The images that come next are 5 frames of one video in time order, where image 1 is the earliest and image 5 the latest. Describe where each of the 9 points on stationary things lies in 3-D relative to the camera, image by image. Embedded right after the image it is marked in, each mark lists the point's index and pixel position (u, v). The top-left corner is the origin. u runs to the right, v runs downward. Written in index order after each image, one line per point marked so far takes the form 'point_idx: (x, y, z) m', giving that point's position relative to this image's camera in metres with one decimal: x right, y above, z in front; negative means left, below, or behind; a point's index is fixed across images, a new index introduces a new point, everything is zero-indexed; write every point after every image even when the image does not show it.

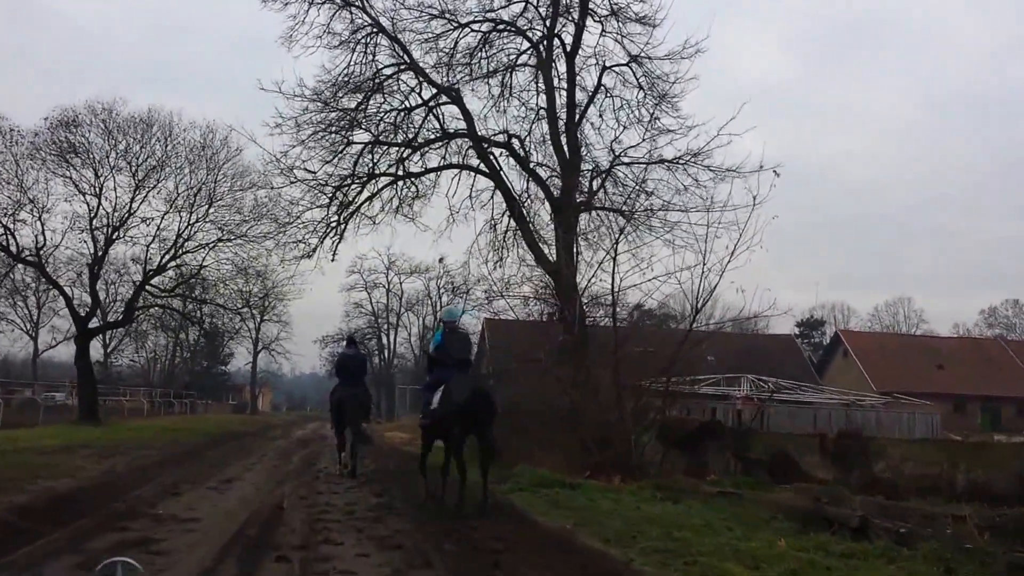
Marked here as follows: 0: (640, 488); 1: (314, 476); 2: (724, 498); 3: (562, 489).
0: (+1.7, -2.6, +10.9) m
1: (-3.7, -3.5, +15.5) m
2: (+2.3, -2.3, +9.2) m
3: (+0.7, -2.7, +11.0) m
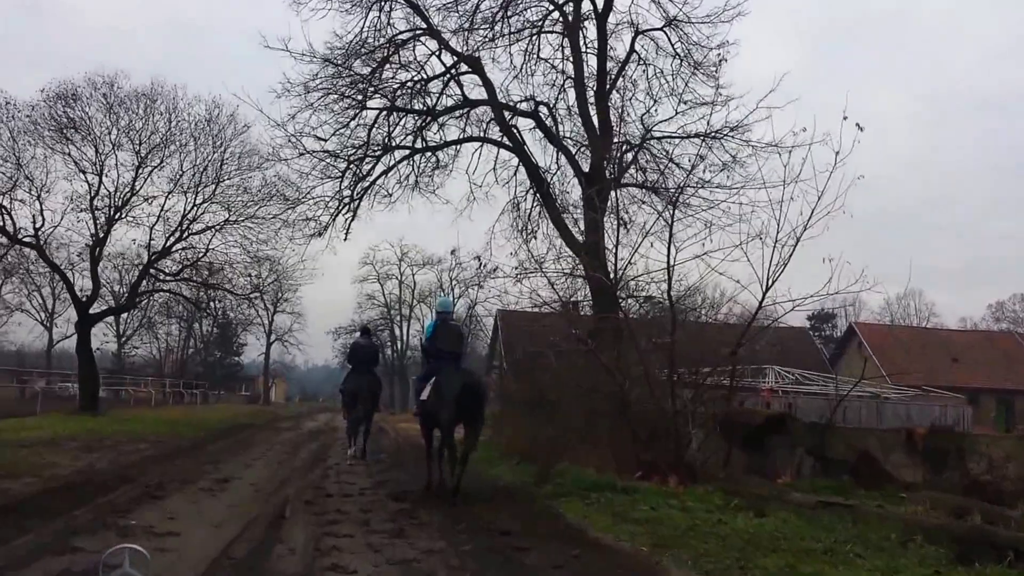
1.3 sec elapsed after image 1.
0: (+2.1, -2.3, +9.2) m
1: (-3.1, -3.1, +13.9) m
2: (+2.8, -2.0, +7.5) m
3: (+1.1, -2.3, +9.3) m
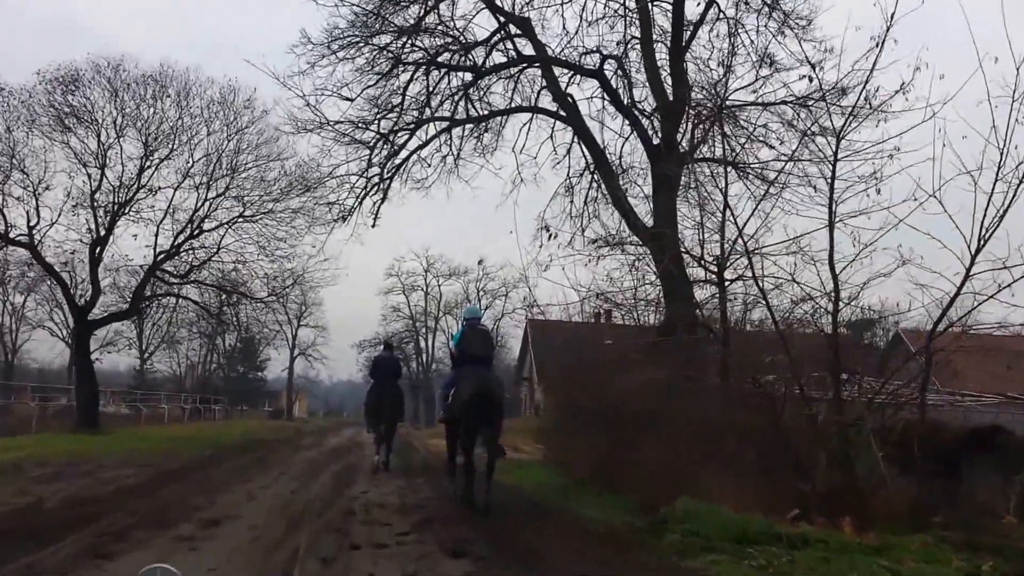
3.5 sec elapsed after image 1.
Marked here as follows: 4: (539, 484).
0: (+3.0, -1.9, +6.1) m
1: (-2.1, -2.9, +10.9) m
2: (+3.6, -1.6, +4.4) m
3: (+2.0, -1.9, +6.2) m
4: (+0.4, -3.2, +13.7) m
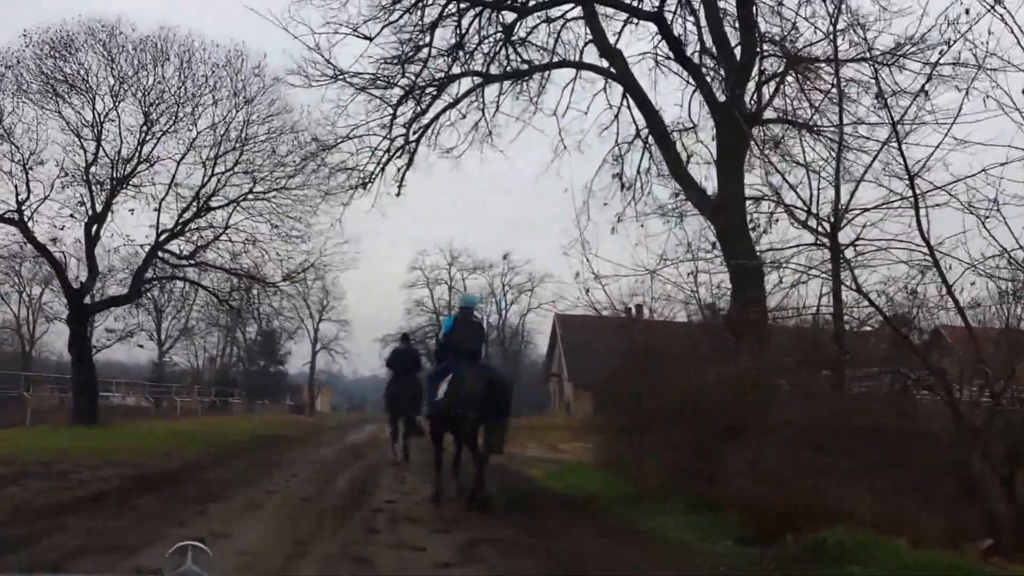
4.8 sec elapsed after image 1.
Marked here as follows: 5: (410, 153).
0: (+3.5, -1.5, +3.7) m
1: (-1.5, -2.5, +8.6) m
2: (+4.1, -1.3, +2.0) m
3: (+2.5, -1.6, +3.8) m
4: (+1.1, -2.8, +11.4) m
5: (-2.0, +2.6, +16.0) m
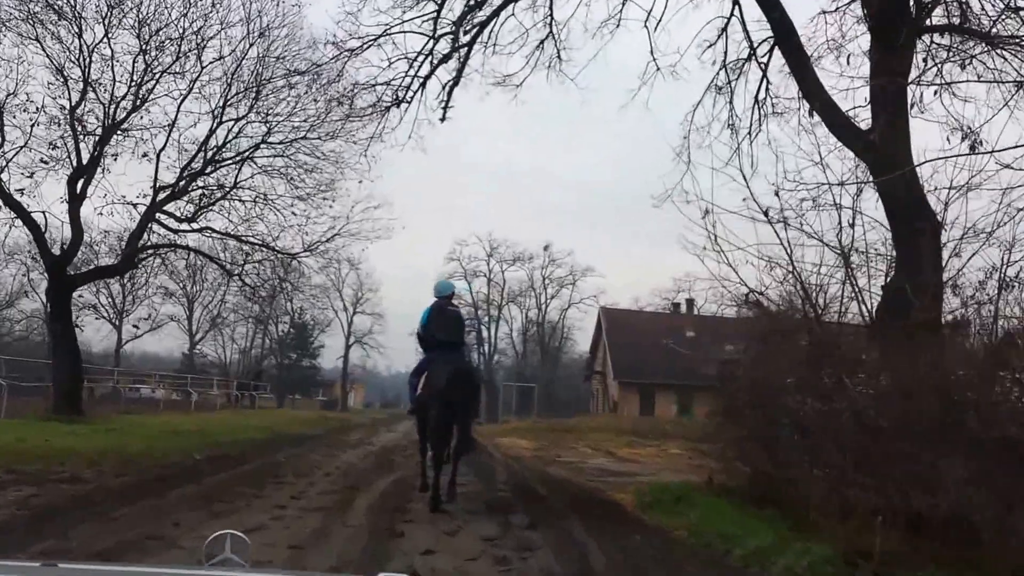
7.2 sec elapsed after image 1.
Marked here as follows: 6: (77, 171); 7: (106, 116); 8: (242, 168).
0: (+4.2, -1.0, -0.5) m
1: (-0.6, -1.9, +4.7) m
2: (+4.7, -0.7, -2.2) m
3: (+3.2, -1.0, -0.3) m
4: (+2.1, -2.3, +7.3) m
5: (-0.8, +3.2, +12.0) m
6: (-9.6, +2.6, +18.3) m
7: (-9.0, +3.8, +18.5) m
8: (-6.2, +2.8, +19.2) m
